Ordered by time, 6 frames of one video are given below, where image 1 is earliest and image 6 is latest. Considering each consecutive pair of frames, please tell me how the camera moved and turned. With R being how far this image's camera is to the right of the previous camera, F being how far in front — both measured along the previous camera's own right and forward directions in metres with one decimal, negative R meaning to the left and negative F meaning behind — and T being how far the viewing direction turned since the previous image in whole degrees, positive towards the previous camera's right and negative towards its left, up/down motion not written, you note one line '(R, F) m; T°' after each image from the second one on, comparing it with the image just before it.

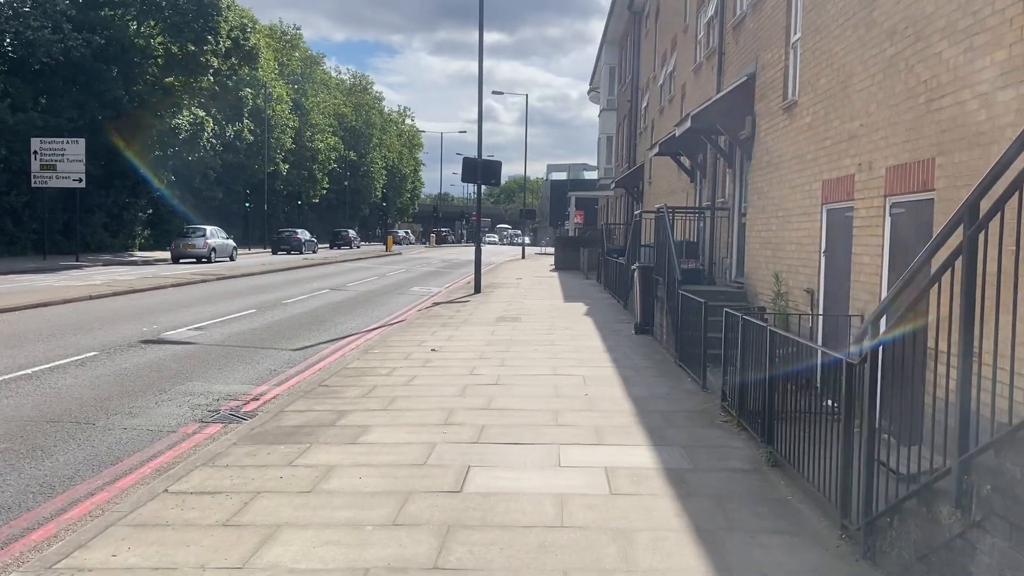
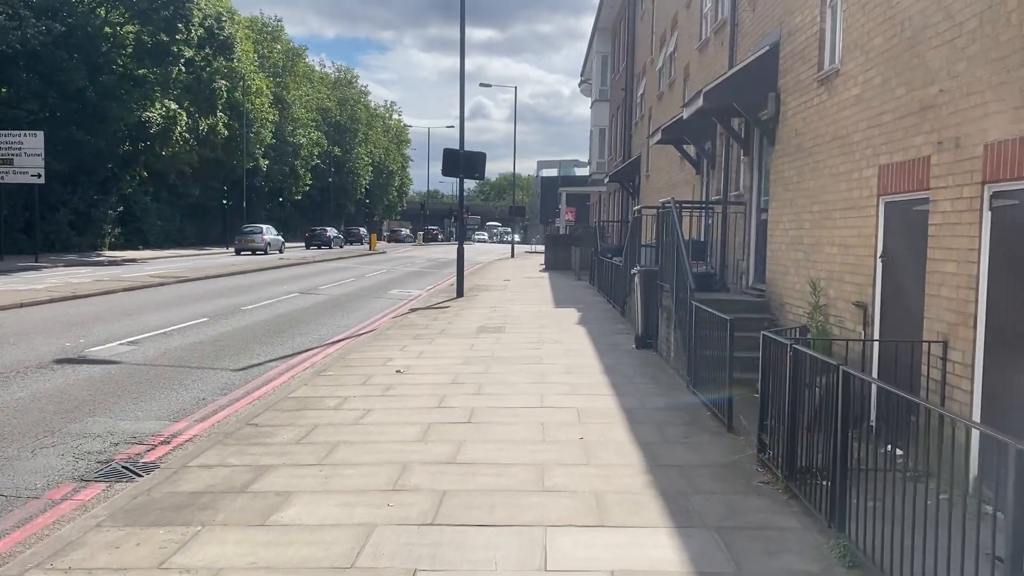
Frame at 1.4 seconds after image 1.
(+0.1, +1.8) m; +1°
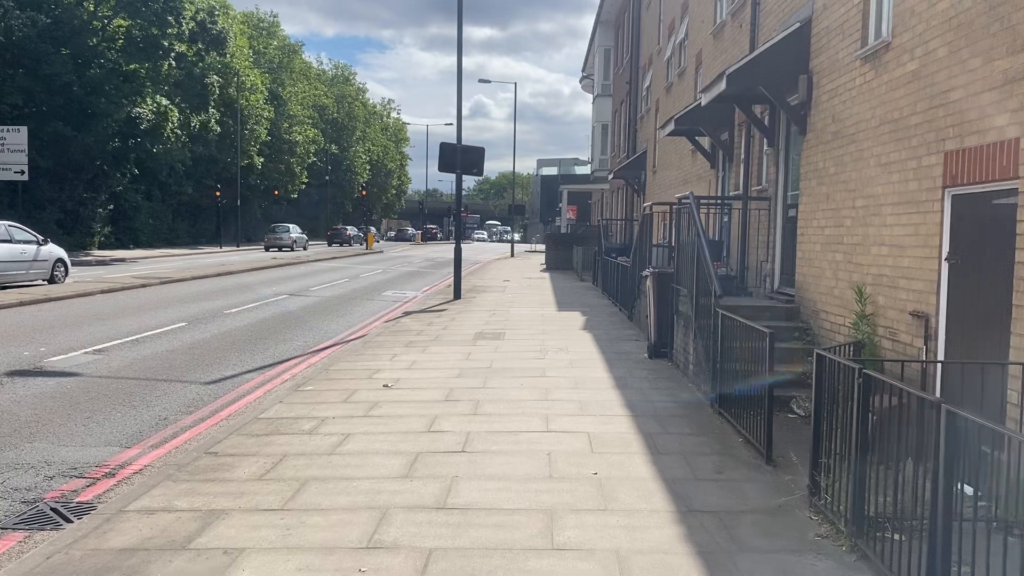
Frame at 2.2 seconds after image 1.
(0.0, +1.0) m; 0°
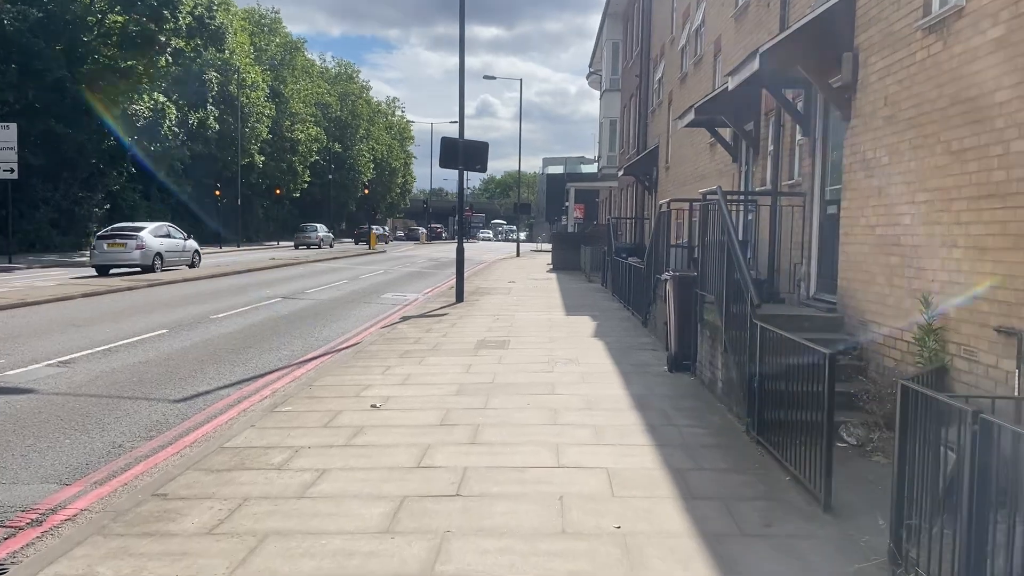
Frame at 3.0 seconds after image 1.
(0.0, +1.0) m; 0°
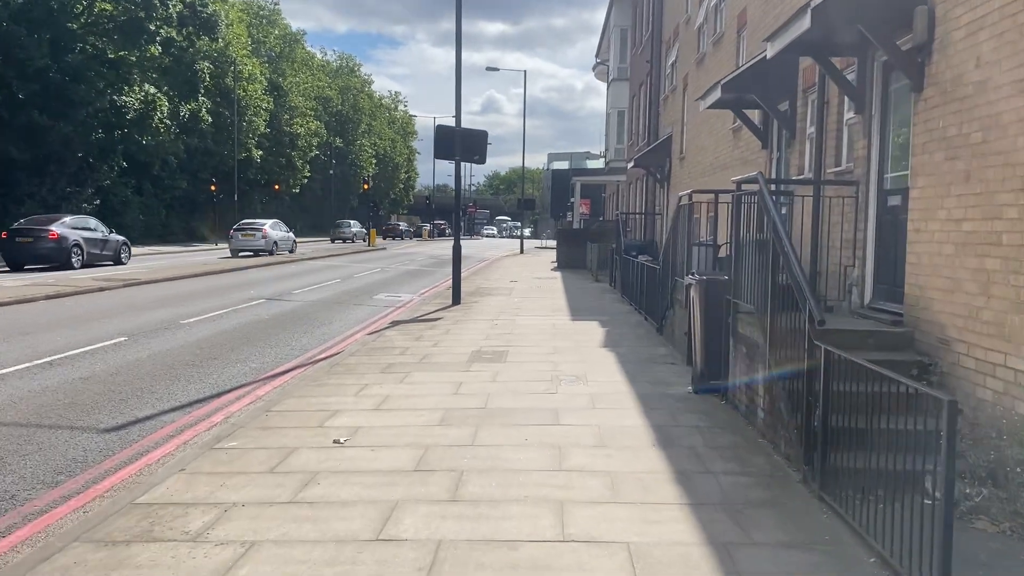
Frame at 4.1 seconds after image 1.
(+0.1, +1.5) m; 0°
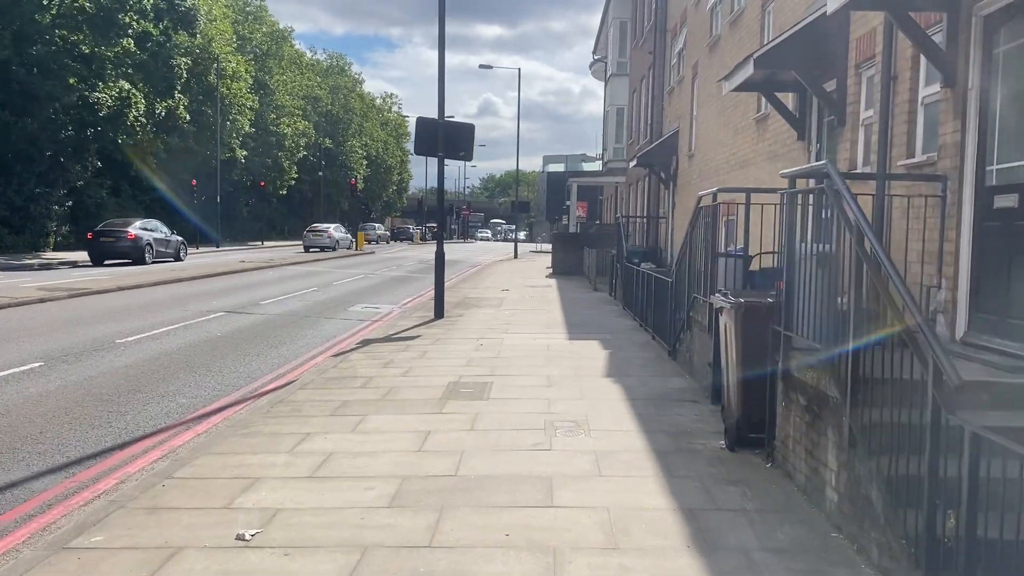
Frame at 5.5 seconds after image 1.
(+0.1, +1.8) m; 0°
